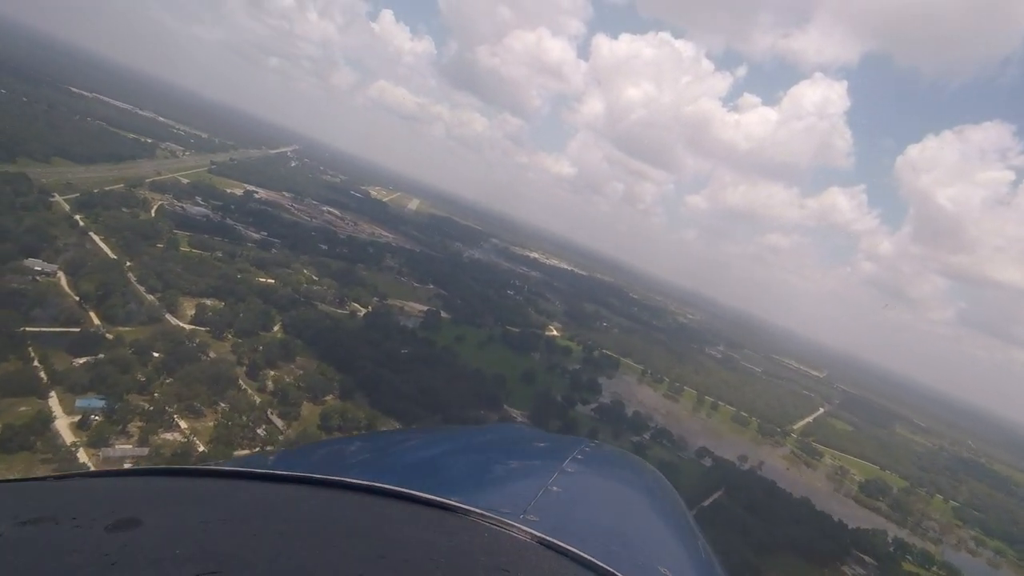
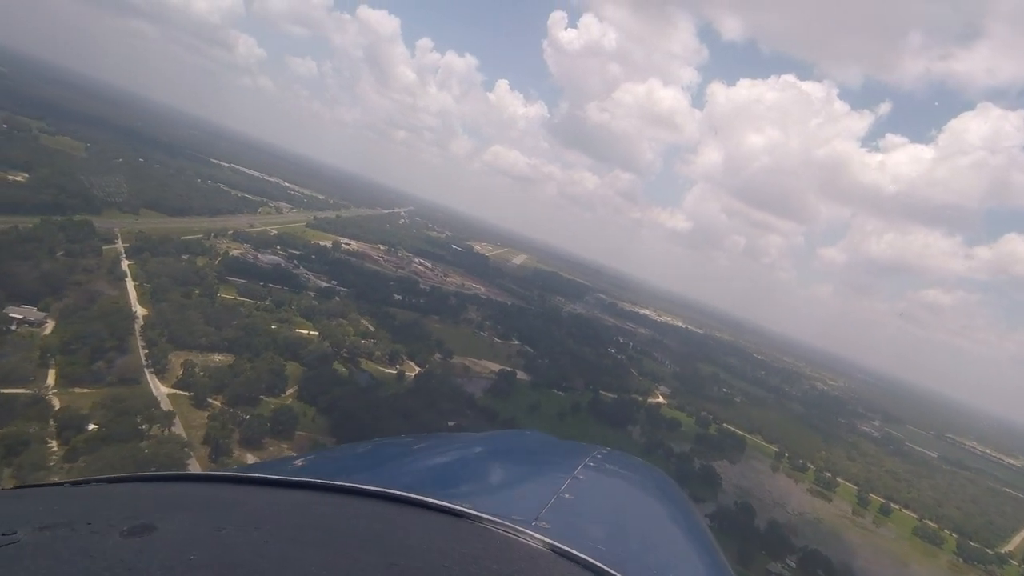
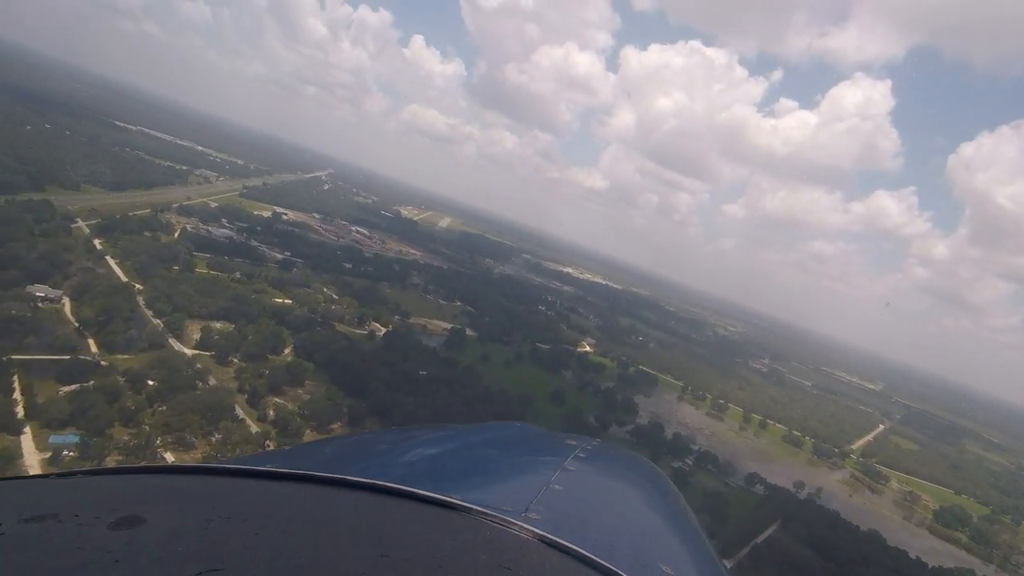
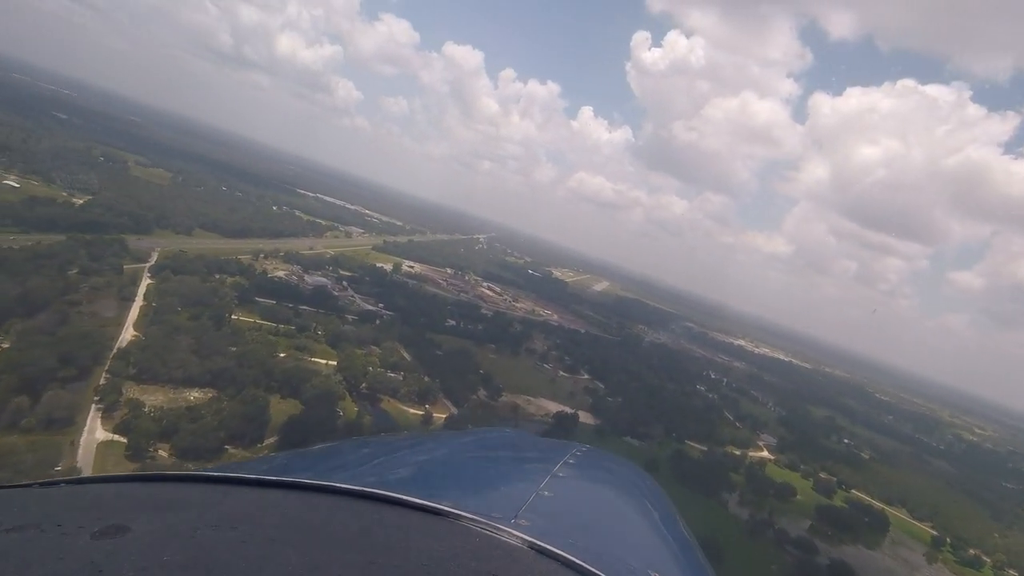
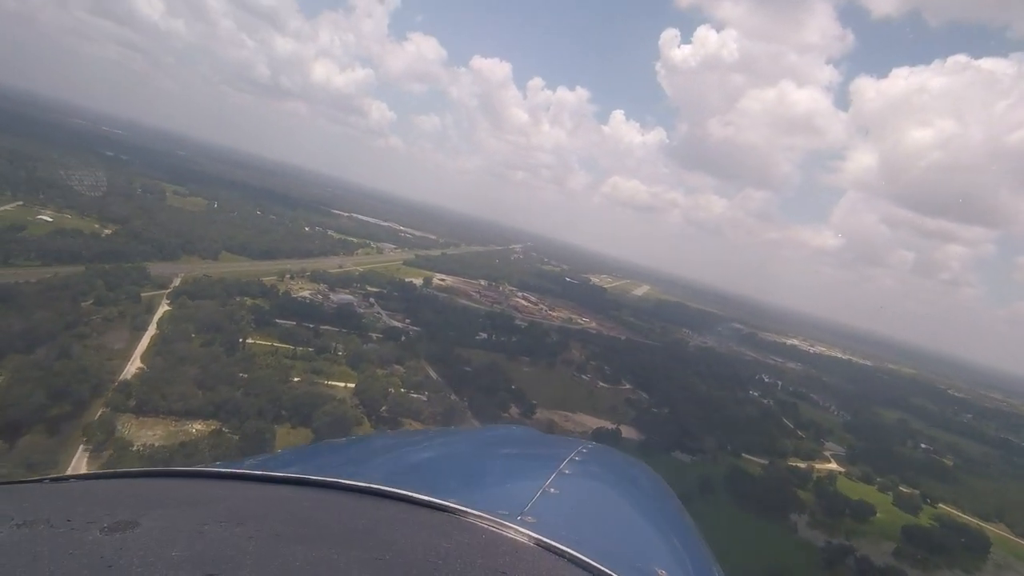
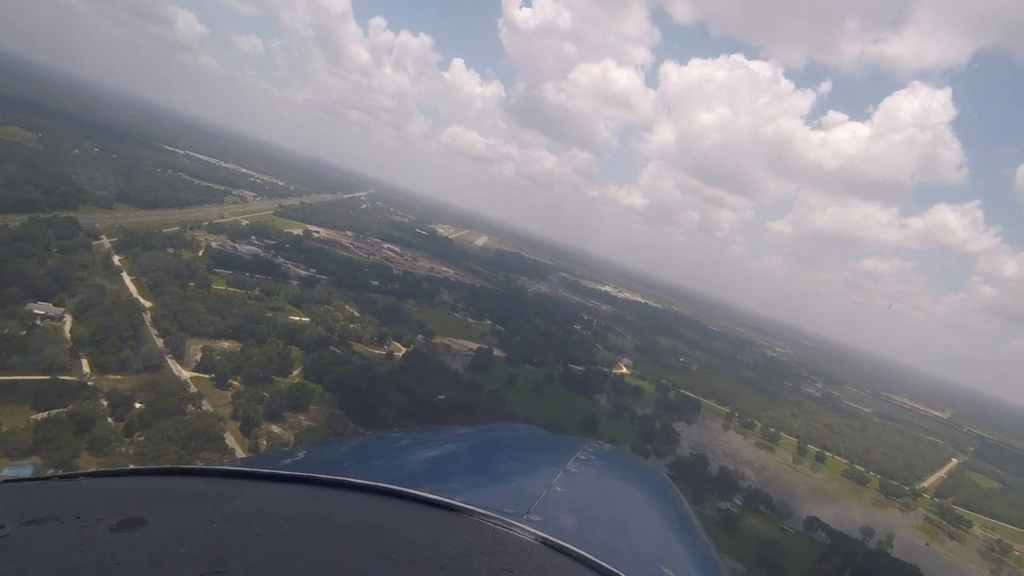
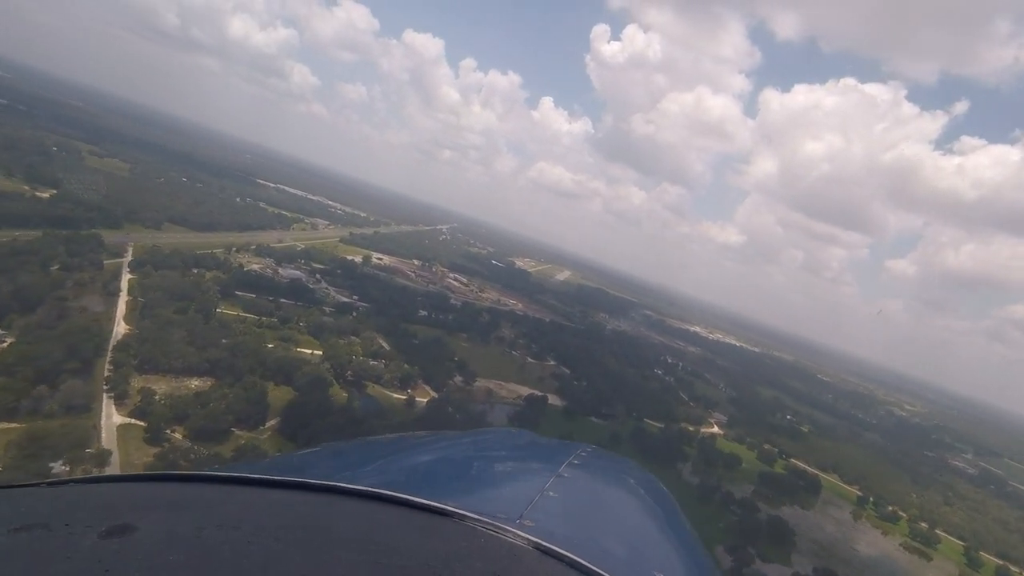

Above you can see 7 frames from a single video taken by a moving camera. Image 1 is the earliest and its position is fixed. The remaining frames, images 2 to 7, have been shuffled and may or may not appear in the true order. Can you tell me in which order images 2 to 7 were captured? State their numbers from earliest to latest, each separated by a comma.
3, 6, 2, 7, 4, 5
